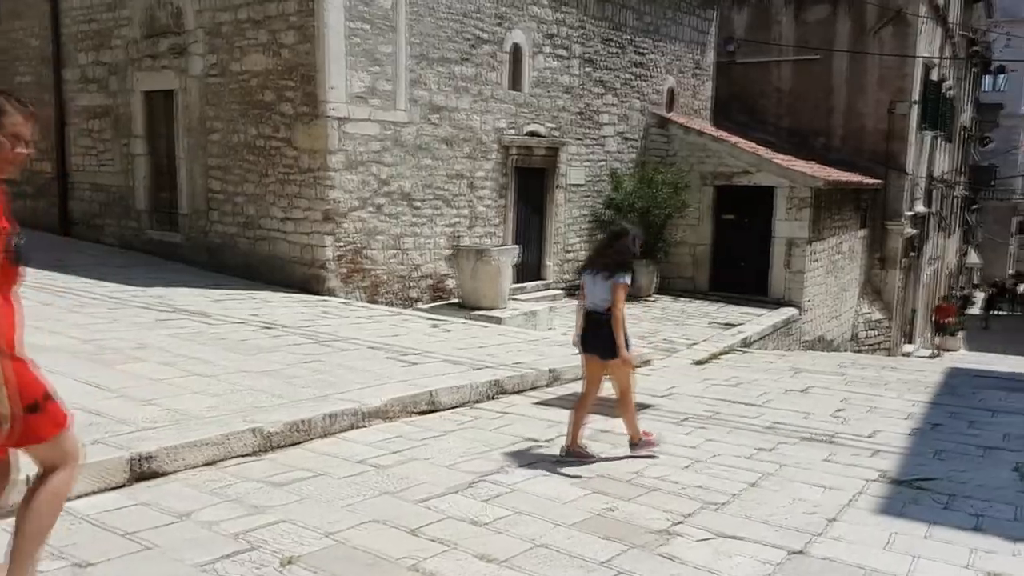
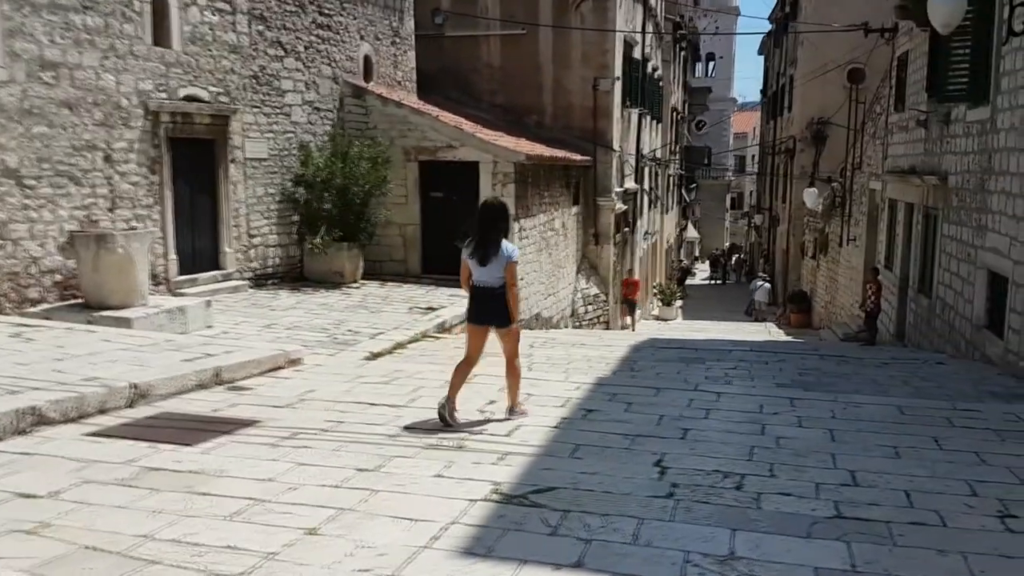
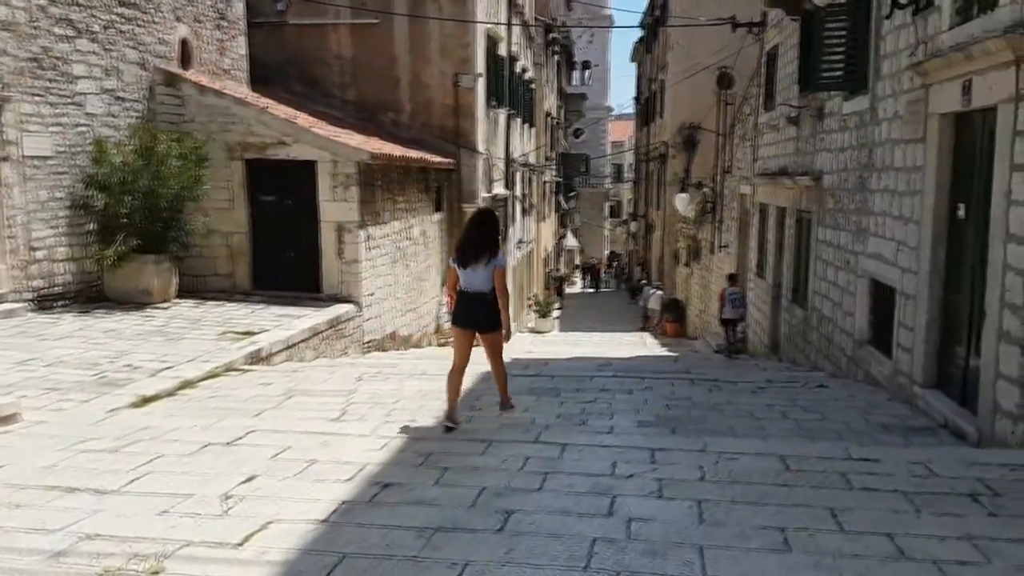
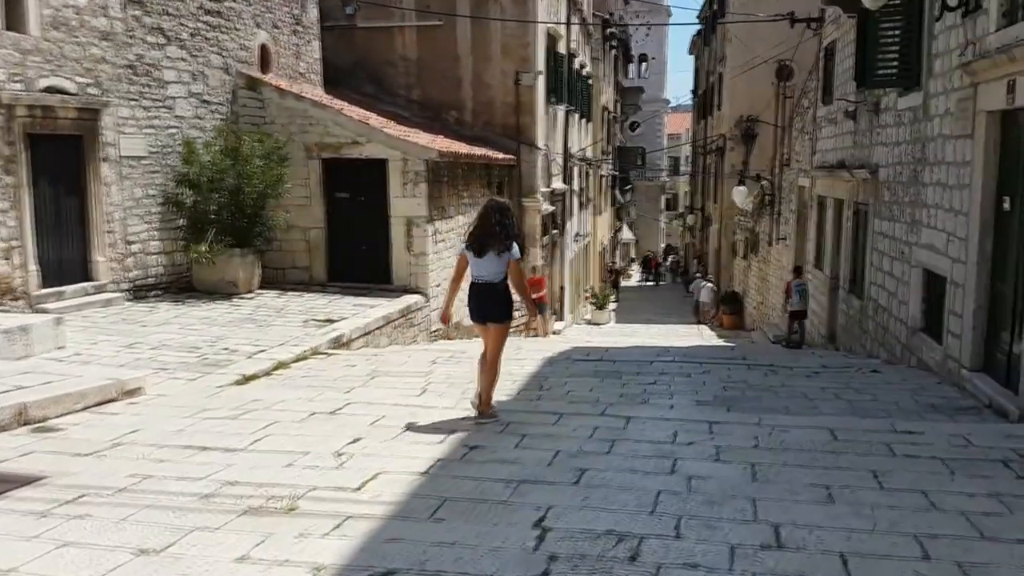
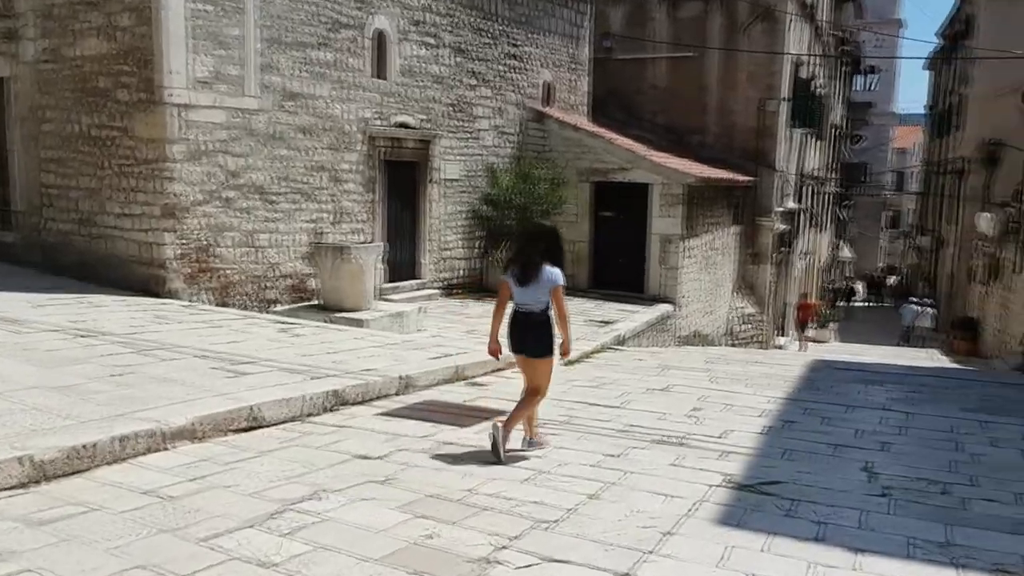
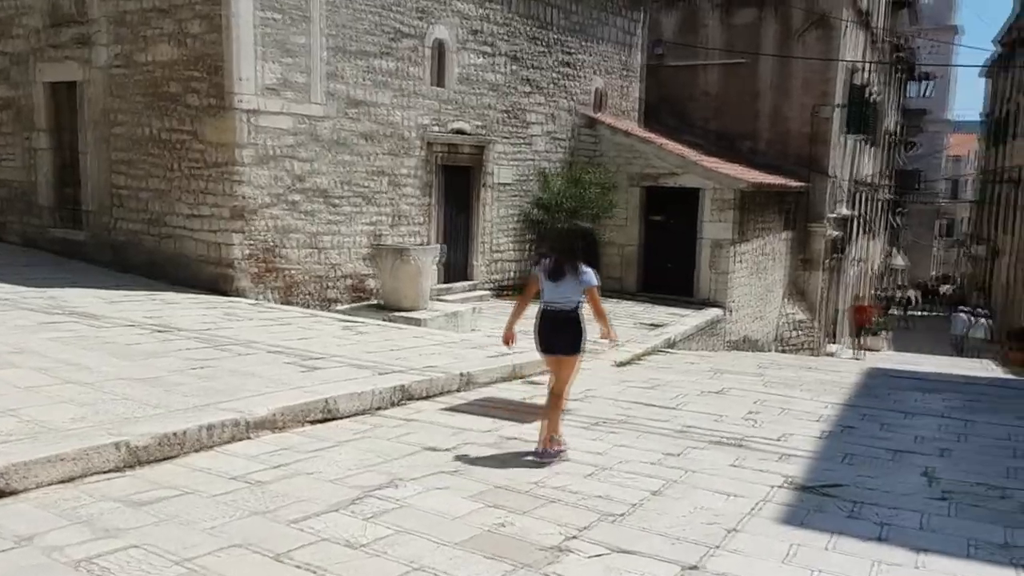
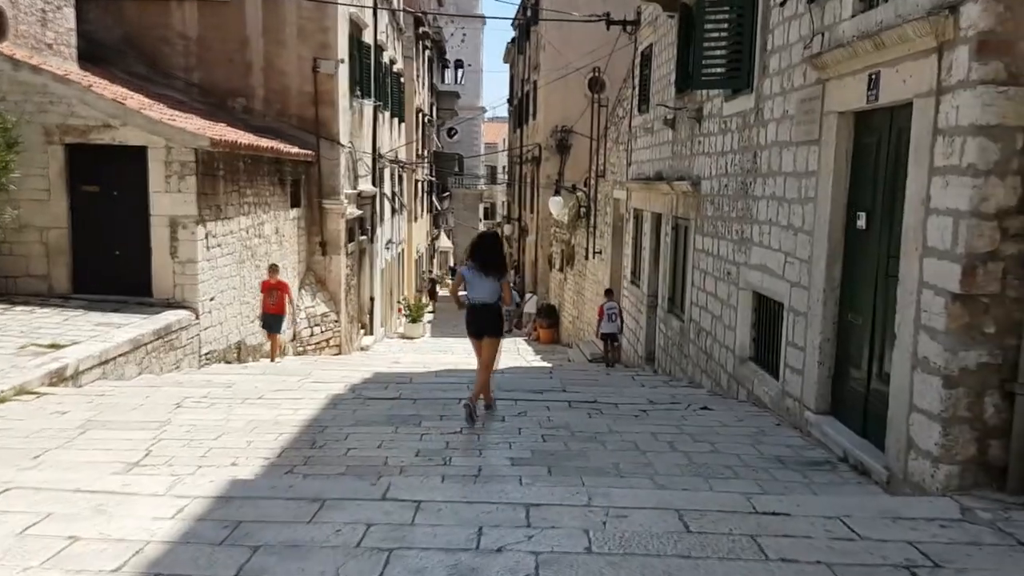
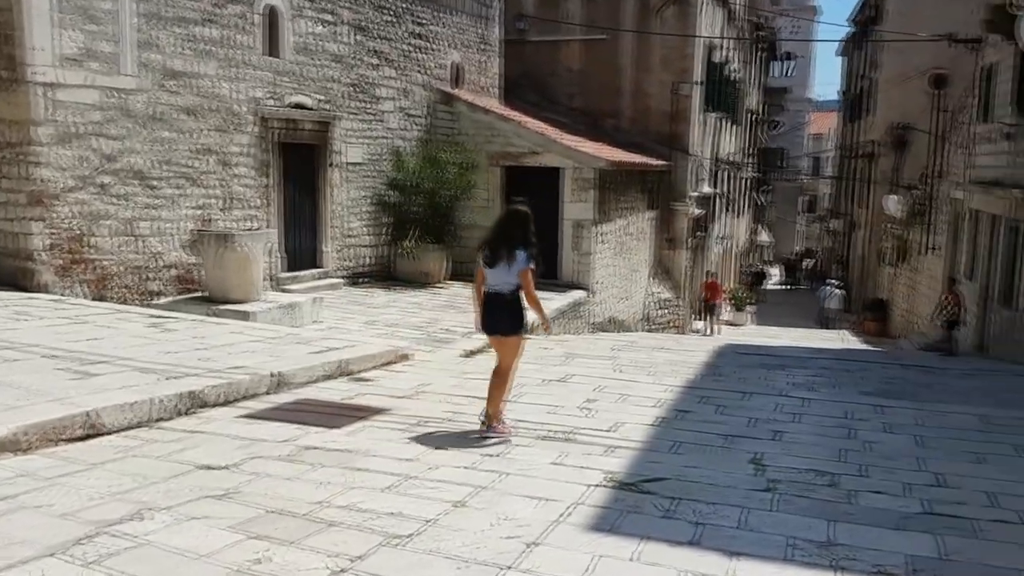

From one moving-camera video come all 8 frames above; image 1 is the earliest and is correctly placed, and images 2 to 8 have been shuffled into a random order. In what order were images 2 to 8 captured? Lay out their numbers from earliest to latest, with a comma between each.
6, 5, 8, 2, 4, 3, 7
